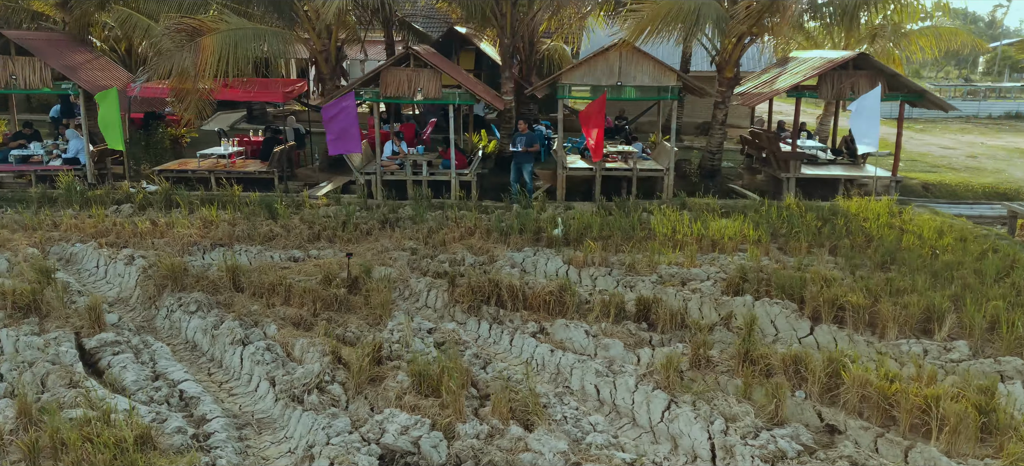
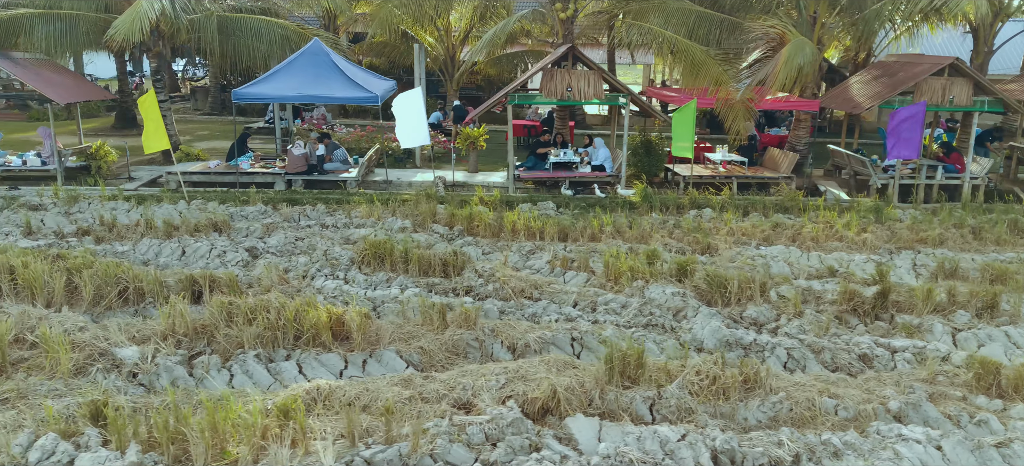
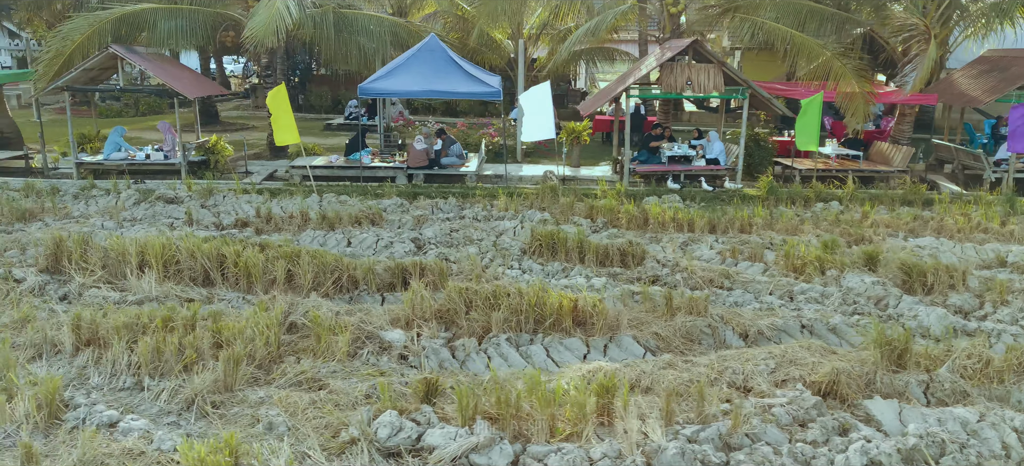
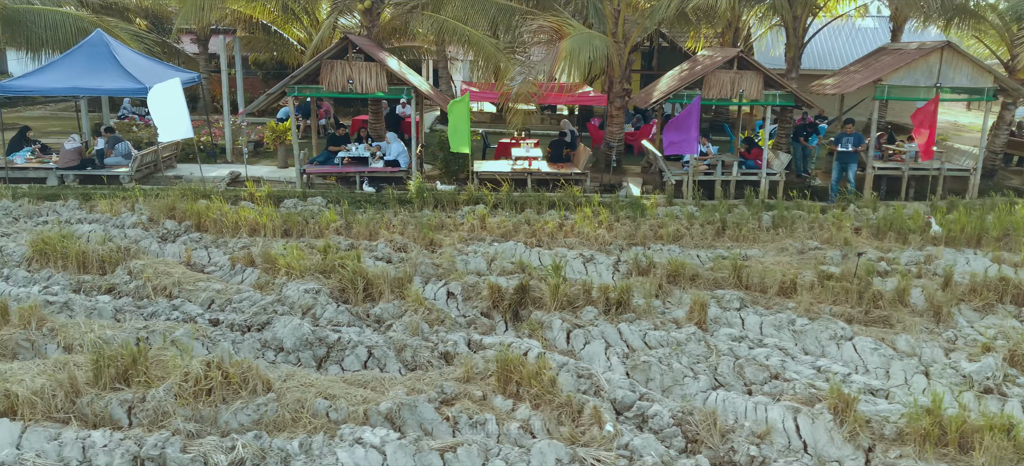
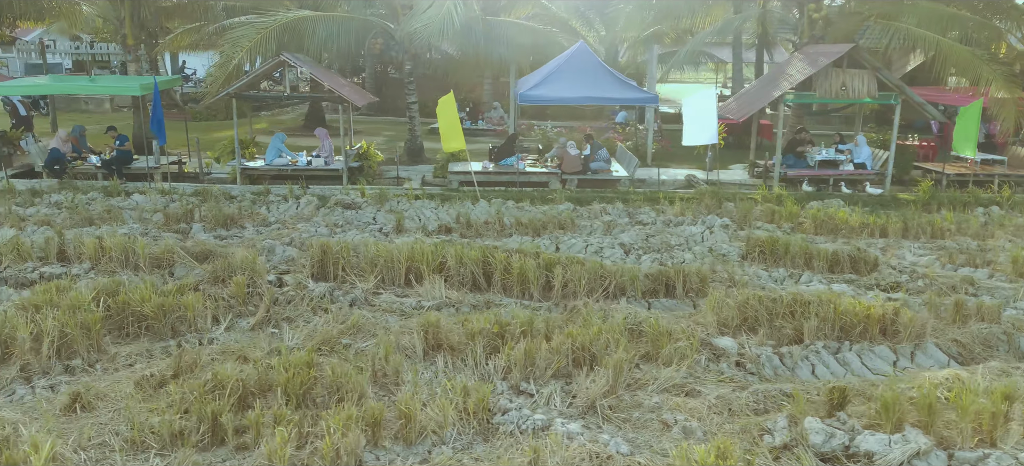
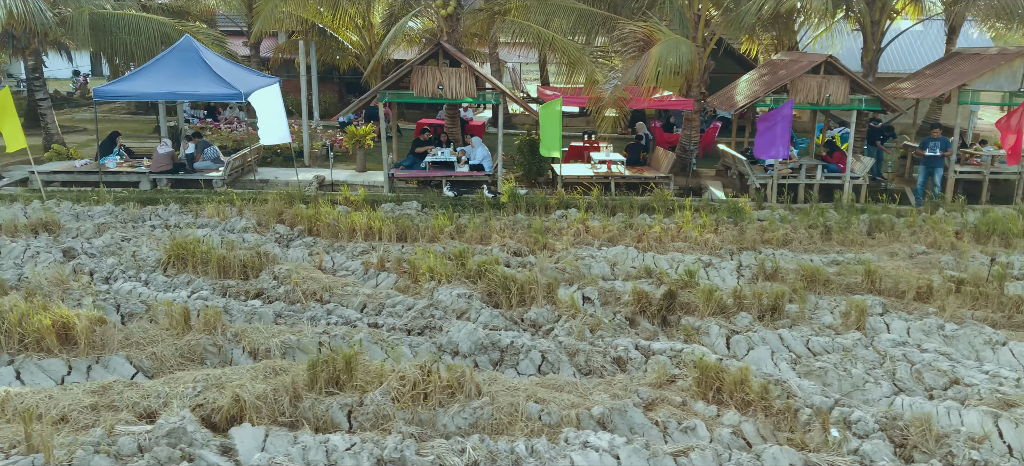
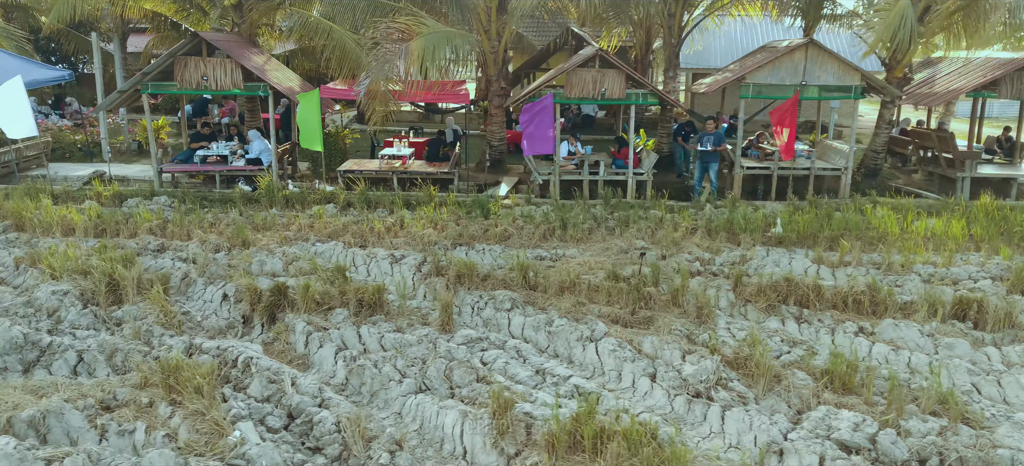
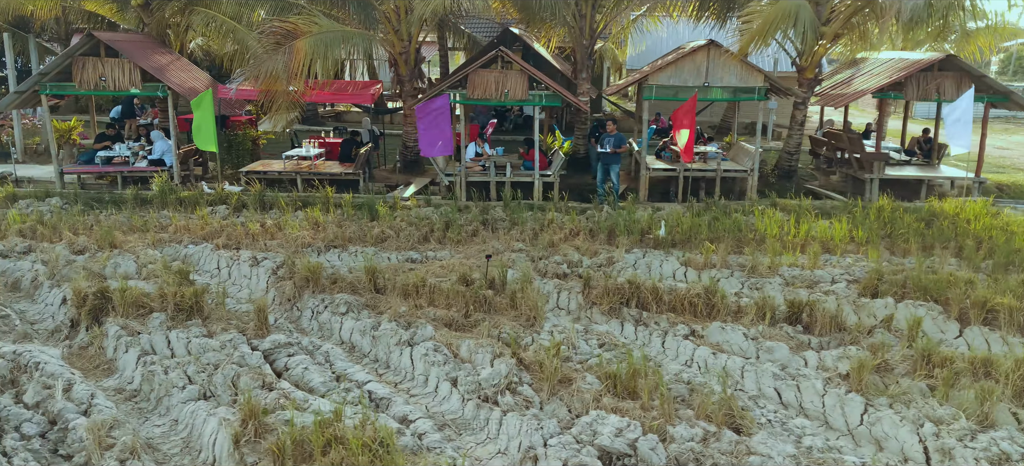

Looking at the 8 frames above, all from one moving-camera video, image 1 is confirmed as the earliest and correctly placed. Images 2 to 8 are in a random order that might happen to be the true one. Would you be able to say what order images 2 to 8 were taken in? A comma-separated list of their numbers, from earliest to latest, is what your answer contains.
8, 7, 4, 6, 2, 3, 5
